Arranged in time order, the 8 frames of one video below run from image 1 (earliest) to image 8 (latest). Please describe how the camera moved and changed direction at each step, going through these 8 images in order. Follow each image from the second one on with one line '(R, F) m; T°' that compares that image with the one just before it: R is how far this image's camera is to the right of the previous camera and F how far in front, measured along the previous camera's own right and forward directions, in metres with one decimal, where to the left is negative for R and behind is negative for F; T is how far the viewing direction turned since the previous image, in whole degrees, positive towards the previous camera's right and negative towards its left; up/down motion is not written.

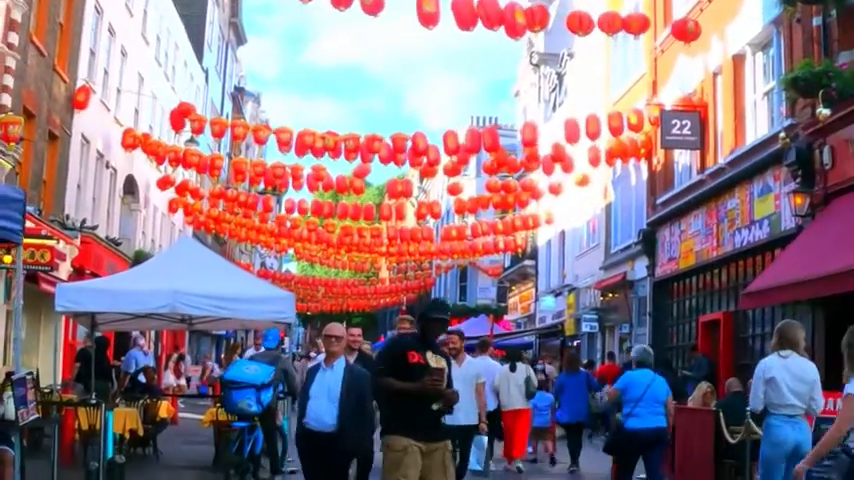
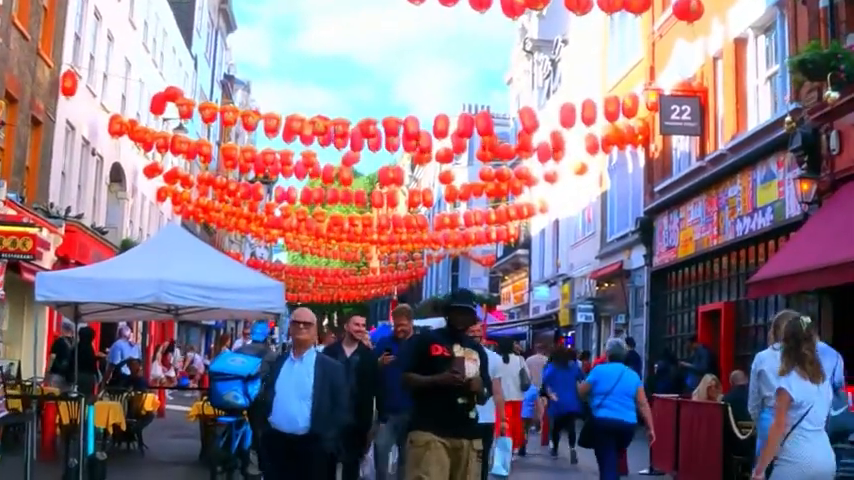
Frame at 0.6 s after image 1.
(0.0, +0.4) m; 0°
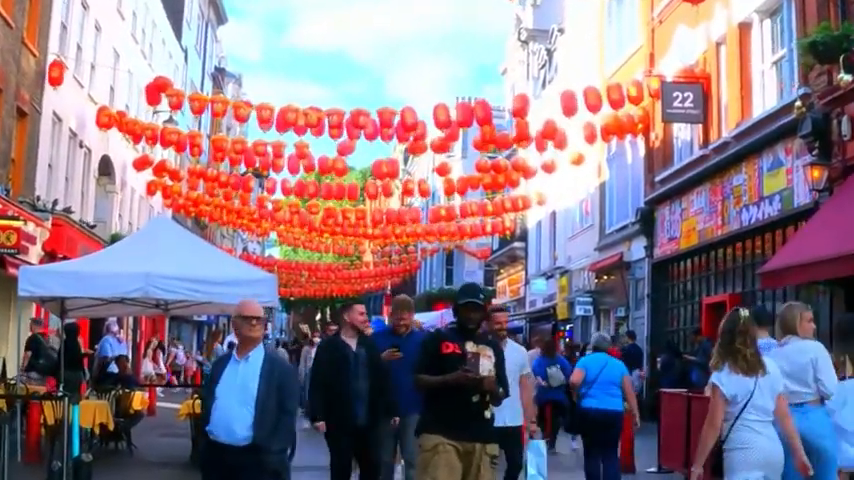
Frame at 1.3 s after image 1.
(0.0, +0.4) m; 0°
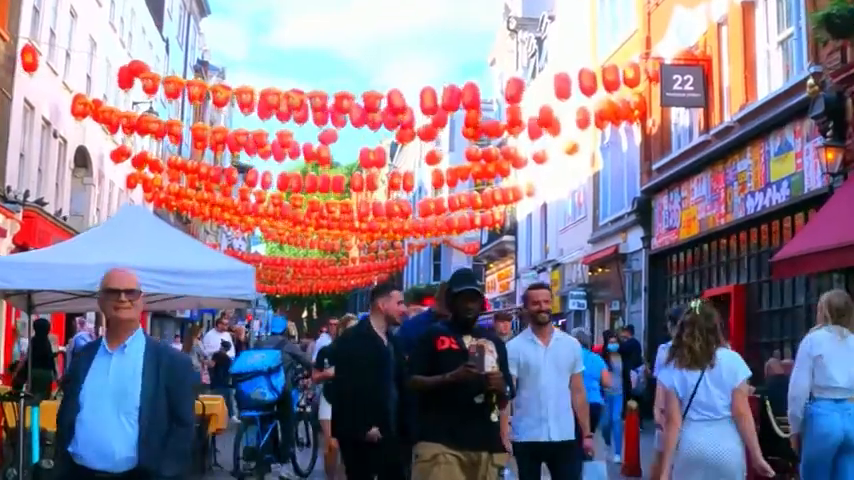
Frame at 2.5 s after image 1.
(0.0, +0.8) m; 0°
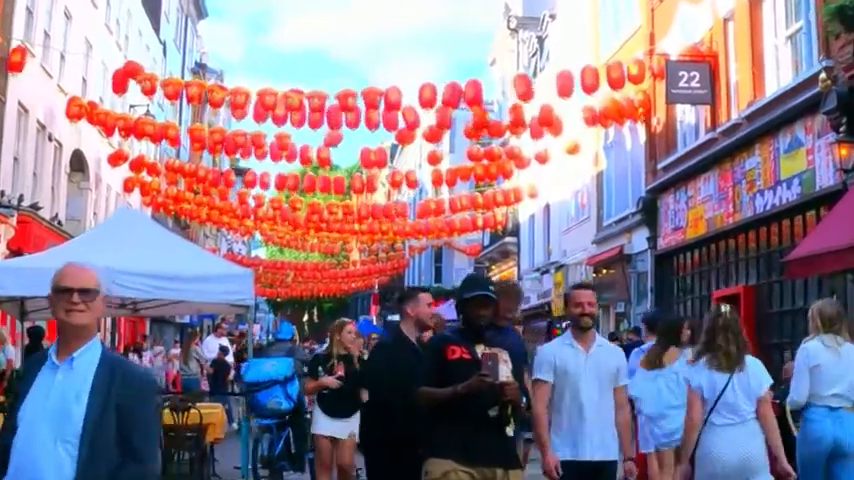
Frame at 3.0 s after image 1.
(0.0, +0.3) m; 0°
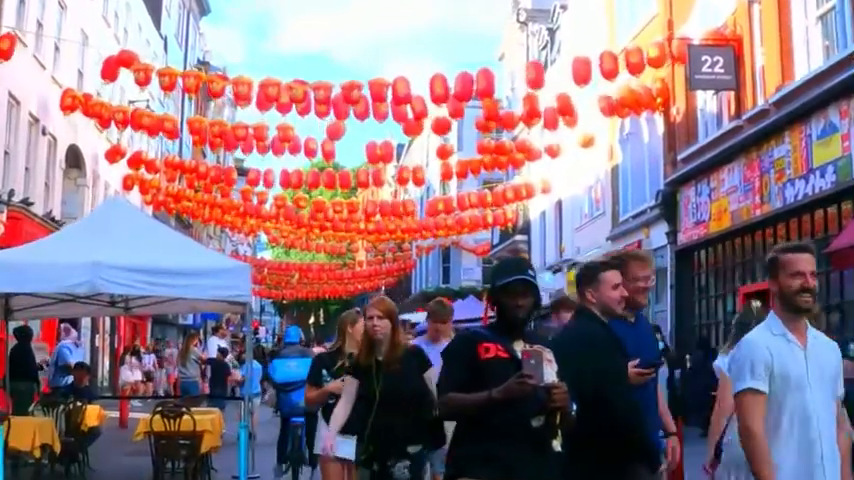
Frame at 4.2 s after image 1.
(0.0, +0.8) m; 0°
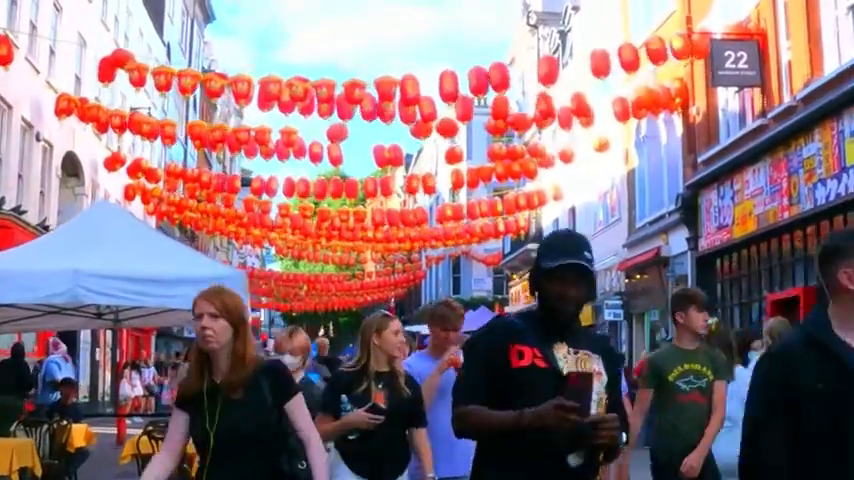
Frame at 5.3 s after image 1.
(0.0, +0.7) m; 0°
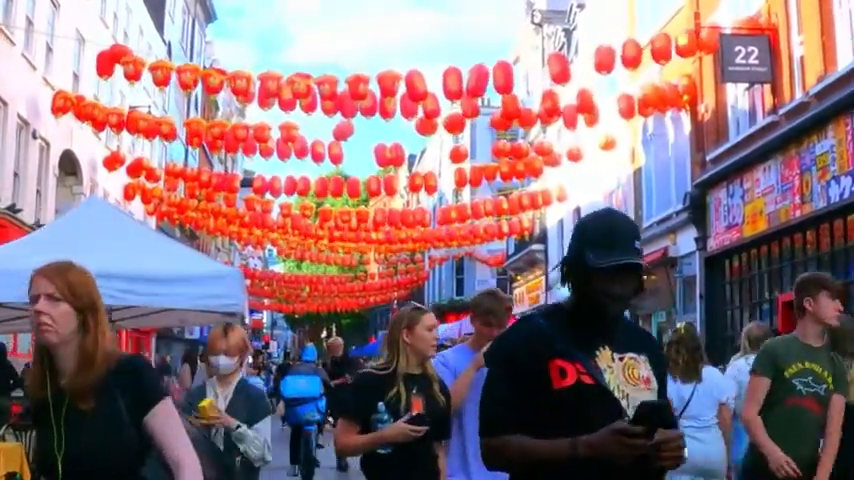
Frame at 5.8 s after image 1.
(0.0, +0.3) m; 0°
